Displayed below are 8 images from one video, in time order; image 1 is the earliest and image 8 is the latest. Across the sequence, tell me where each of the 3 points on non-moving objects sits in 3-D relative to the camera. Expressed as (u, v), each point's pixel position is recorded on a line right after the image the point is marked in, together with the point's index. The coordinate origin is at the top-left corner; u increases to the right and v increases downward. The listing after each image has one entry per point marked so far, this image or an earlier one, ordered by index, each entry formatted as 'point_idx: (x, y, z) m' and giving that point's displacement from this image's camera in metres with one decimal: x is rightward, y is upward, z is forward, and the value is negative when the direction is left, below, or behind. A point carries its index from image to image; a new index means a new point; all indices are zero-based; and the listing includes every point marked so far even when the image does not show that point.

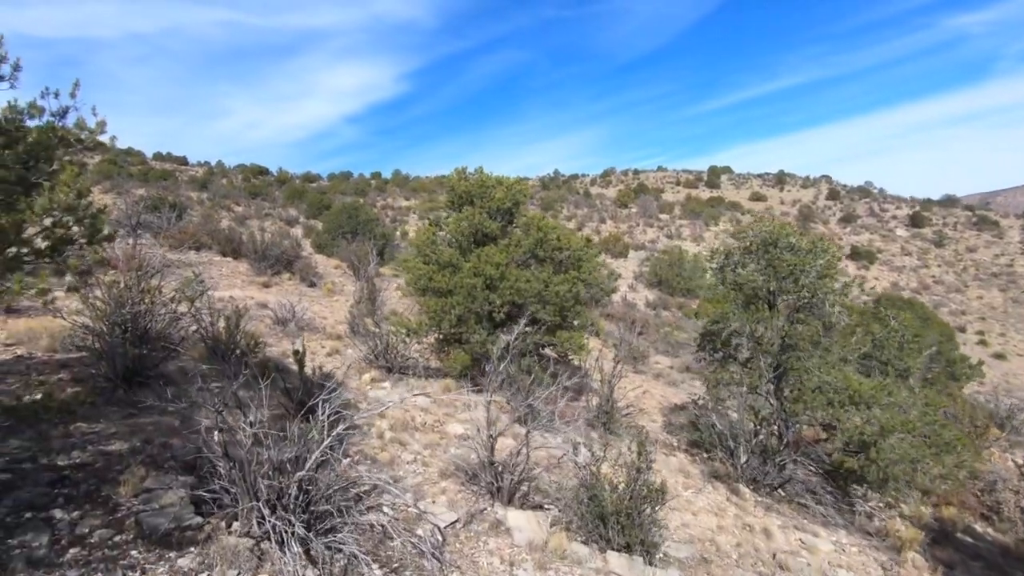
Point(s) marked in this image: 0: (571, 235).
0: (+1.0, +0.9, +9.2) m
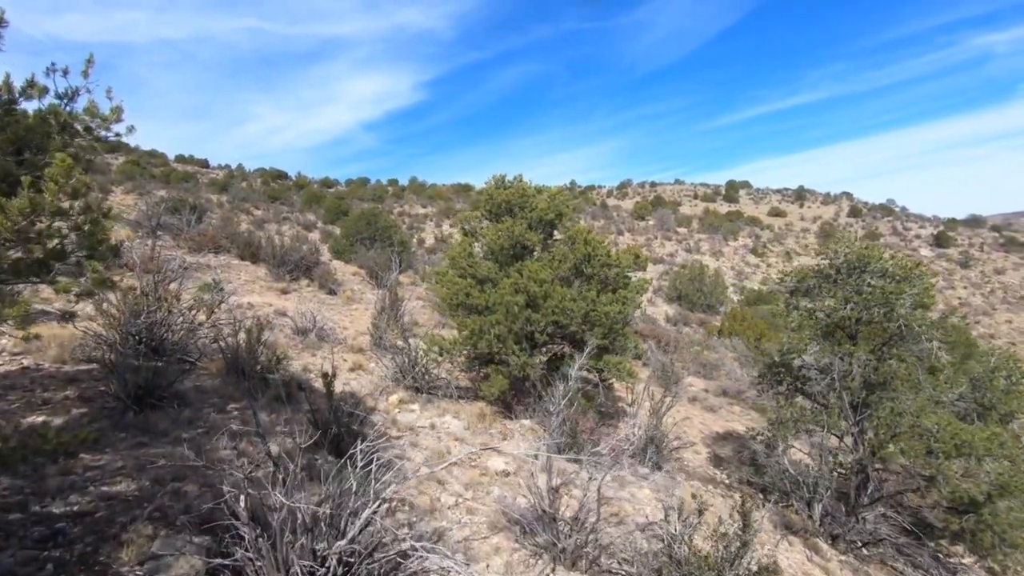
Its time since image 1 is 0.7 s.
0: (+1.7, +0.6, +8.4) m
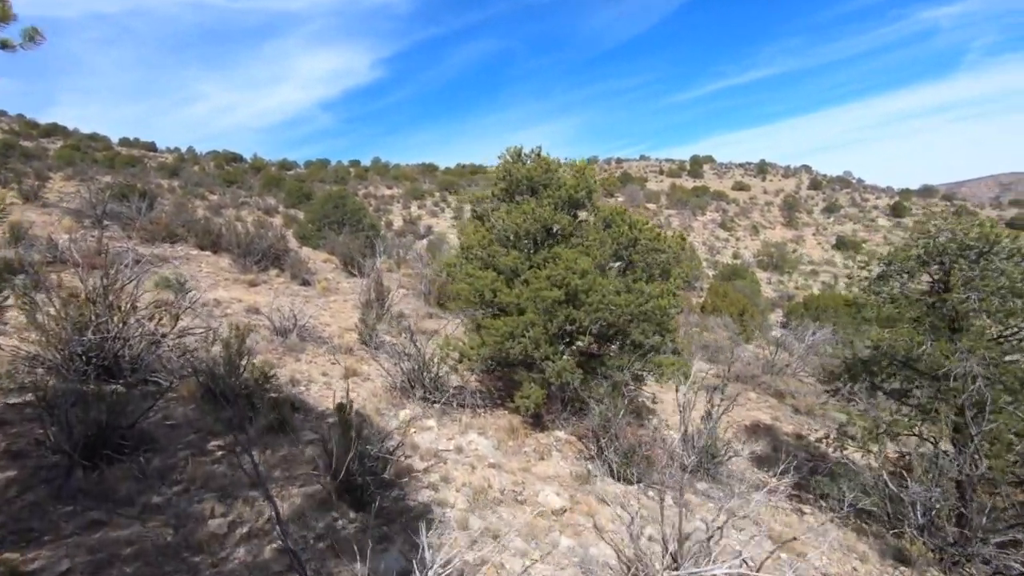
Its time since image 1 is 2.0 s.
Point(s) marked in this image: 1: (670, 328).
0: (+2.1, +0.8, +7.3) m
1: (+2.1, -0.5, +7.1) m
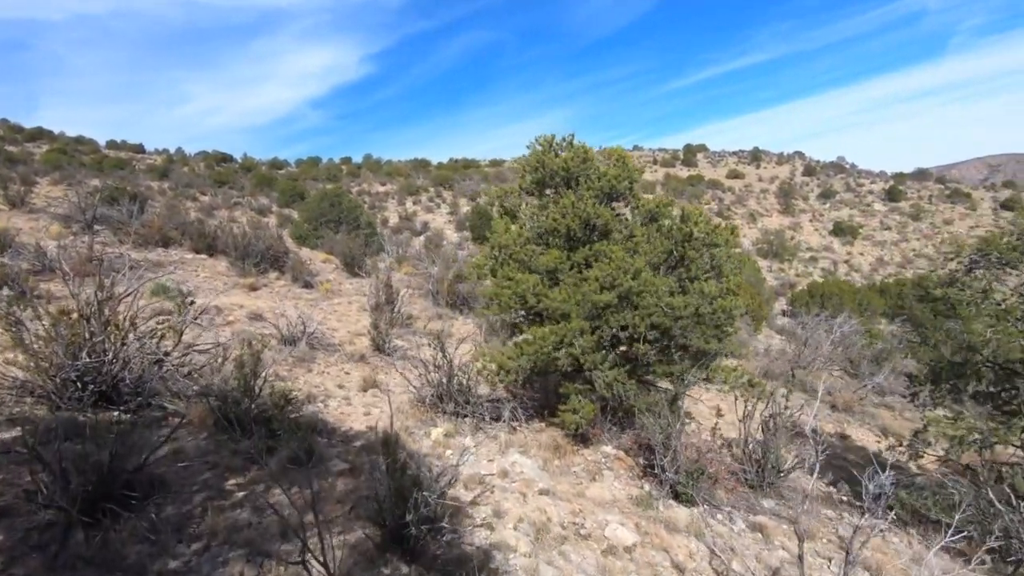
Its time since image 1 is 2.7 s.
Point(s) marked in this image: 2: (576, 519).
0: (+2.6, +0.8, +6.6) m
1: (+2.6, -0.5, +6.4) m
2: (+0.6, -2.2, +5.1) m
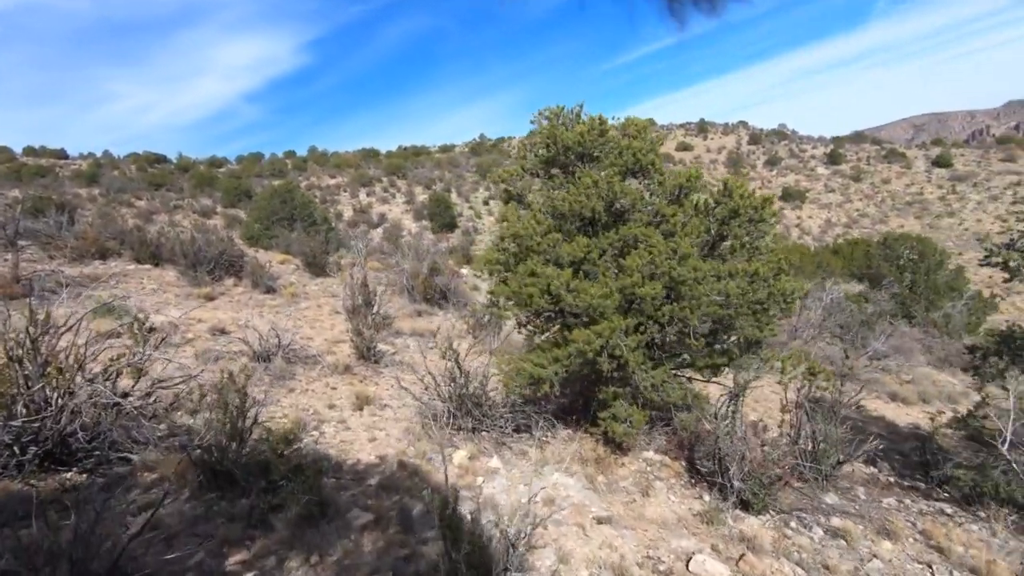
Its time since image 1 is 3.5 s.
0: (+2.7, +1.0, +5.9) m
1: (+2.9, -0.3, +5.8) m
2: (+1.1, -2.1, +4.3) m
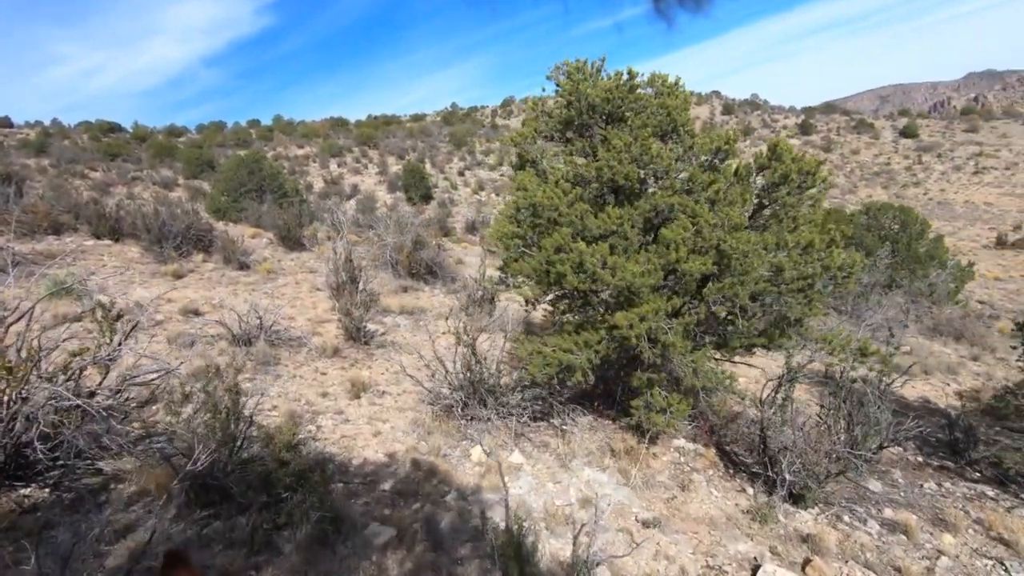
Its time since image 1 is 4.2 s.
0: (+2.9, +1.3, +5.3) m
1: (+3.1, 0.0, +5.3) m
2: (+1.4, -2.0, +3.9) m
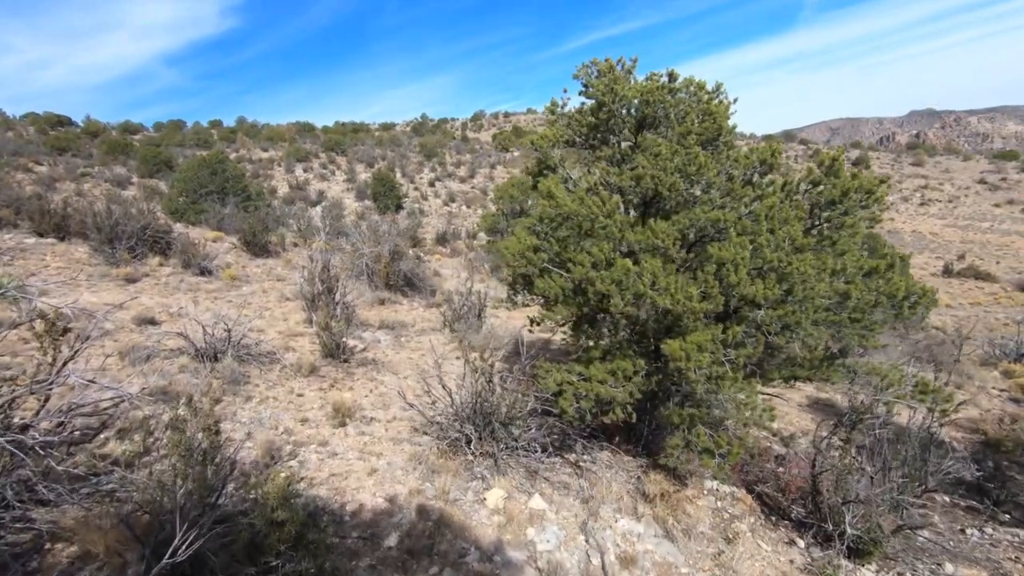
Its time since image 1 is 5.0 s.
0: (+3.2, +1.0, +4.9) m
1: (+3.3, -0.3, +4.9) m
2: (+1.7, -2.1, +3.3) m
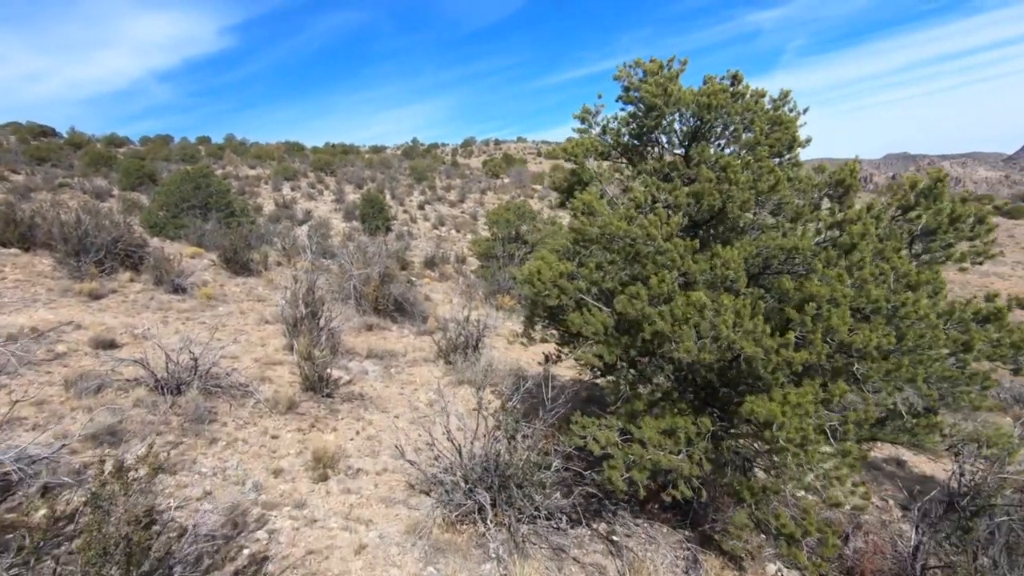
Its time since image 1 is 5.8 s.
0: (+3.4, +0.7, +4.2) m
1: (+3.5, -0.7, +4.1) m
2: (+1.9, -2.4, +2.3) m
